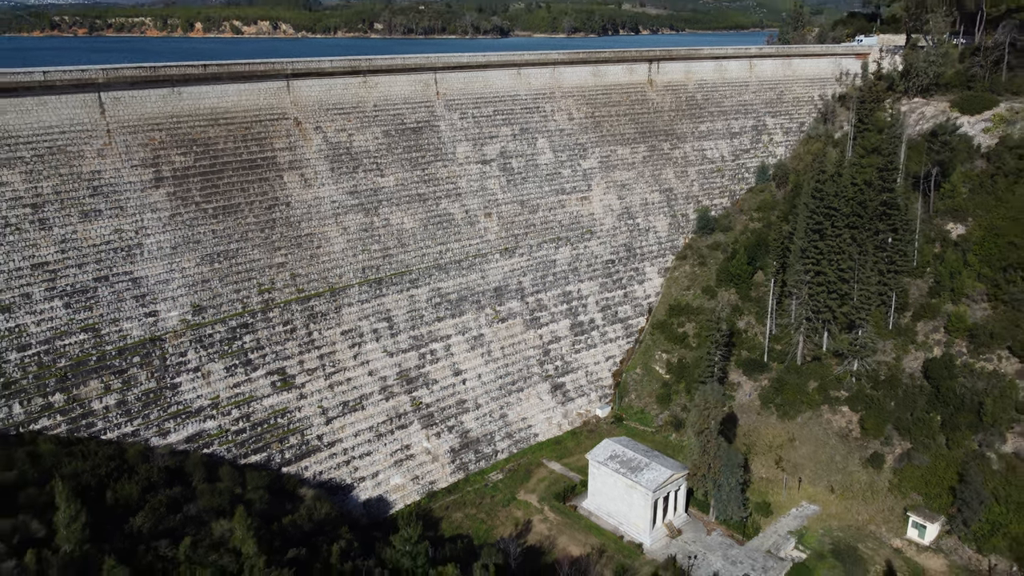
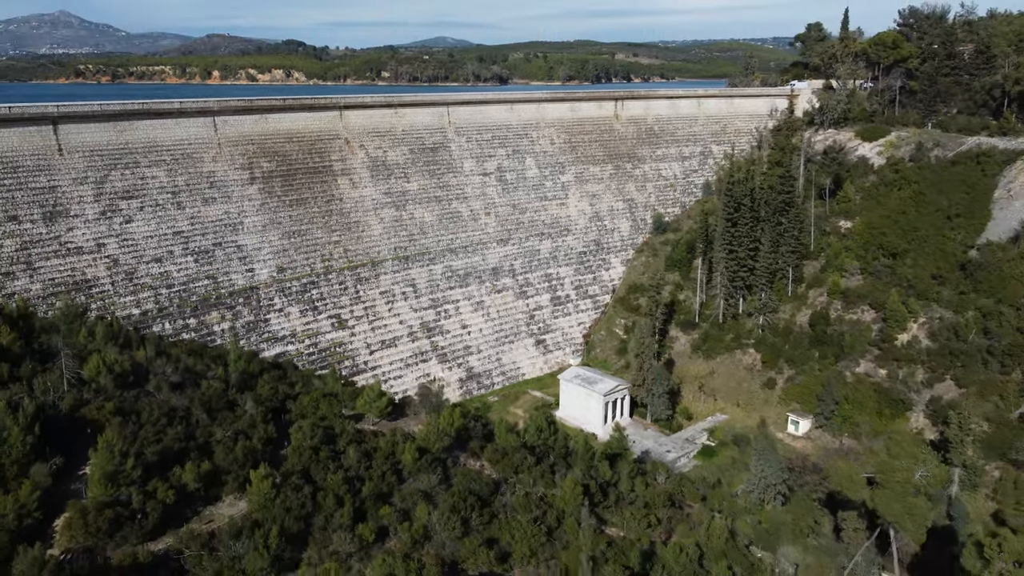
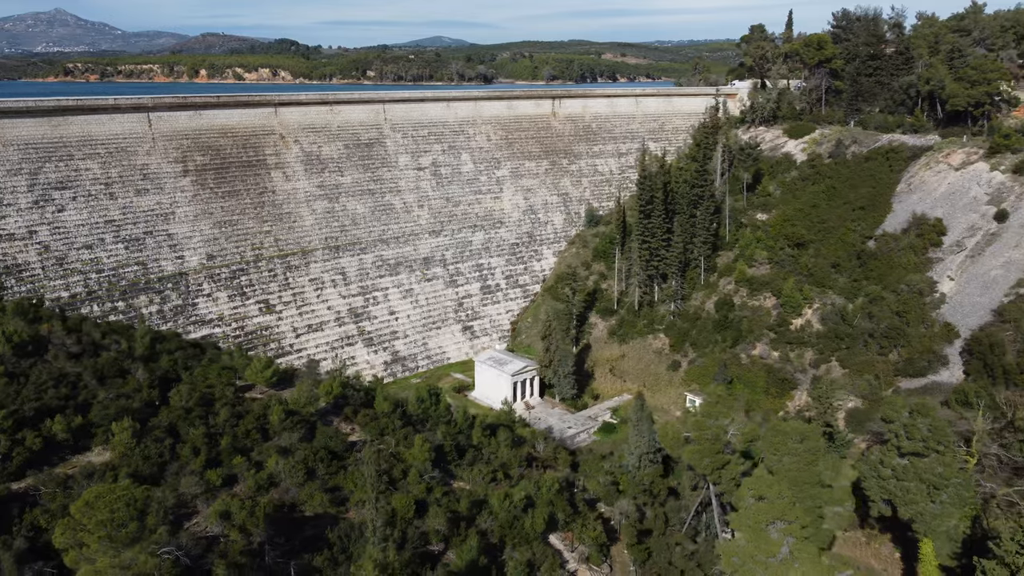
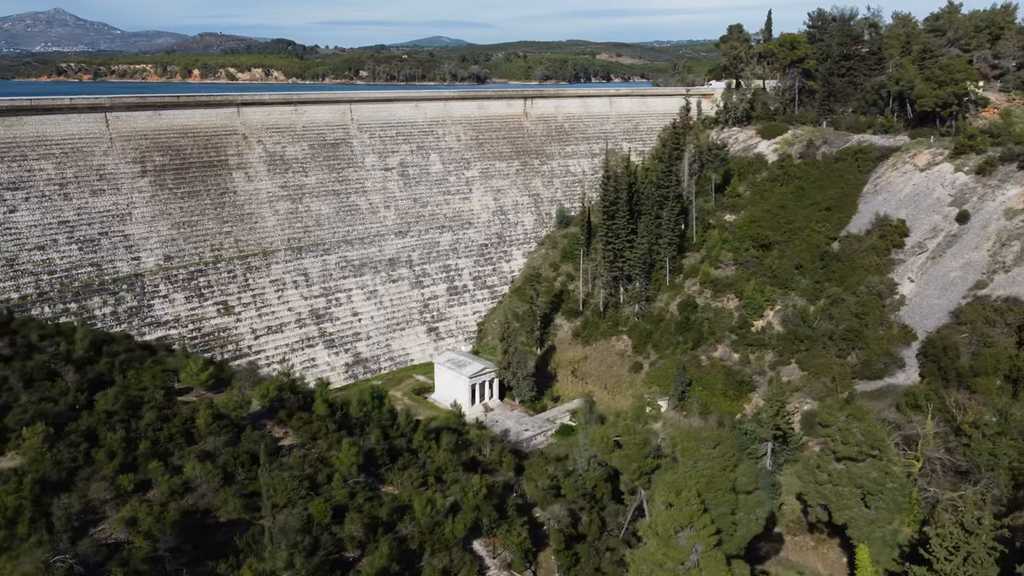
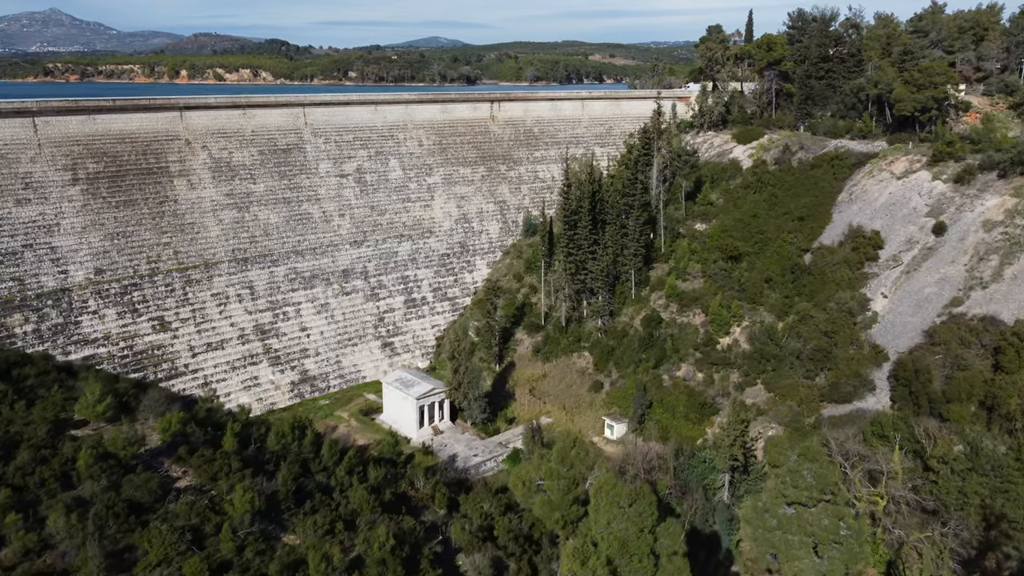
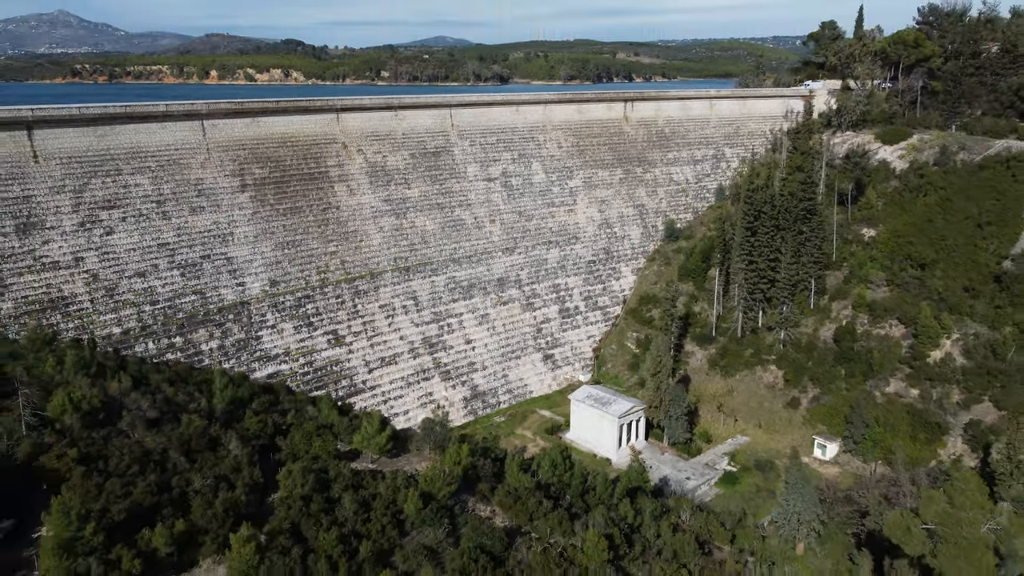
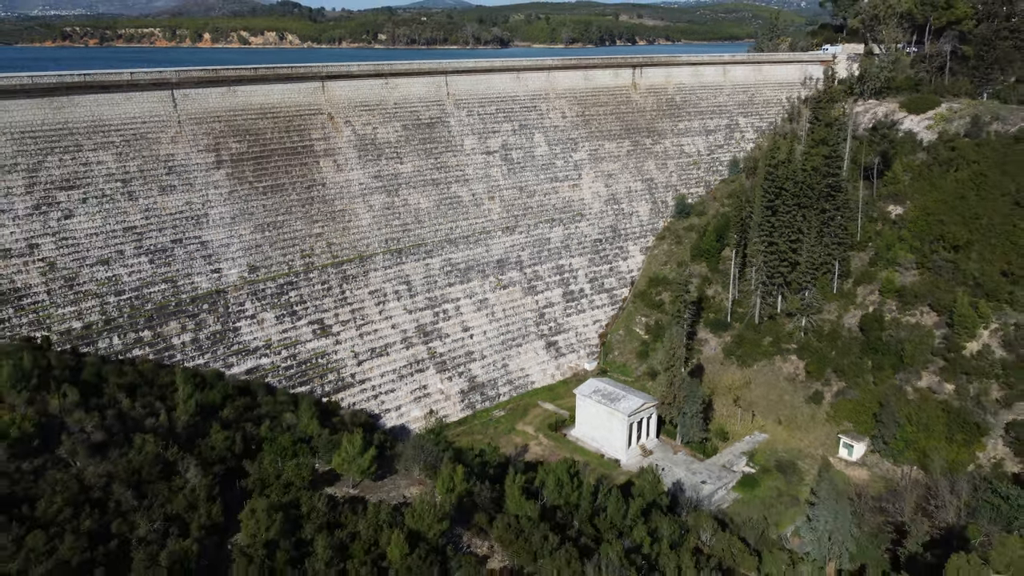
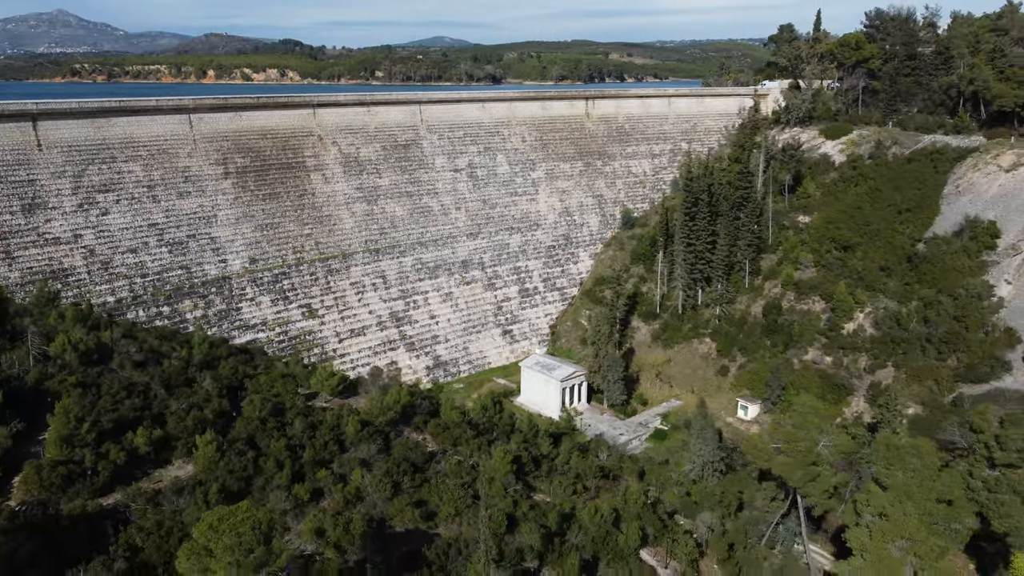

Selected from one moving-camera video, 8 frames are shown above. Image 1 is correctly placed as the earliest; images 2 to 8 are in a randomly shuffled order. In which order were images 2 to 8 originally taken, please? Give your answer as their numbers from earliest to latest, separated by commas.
7, 6, 2, 8, 3, 4, 5
